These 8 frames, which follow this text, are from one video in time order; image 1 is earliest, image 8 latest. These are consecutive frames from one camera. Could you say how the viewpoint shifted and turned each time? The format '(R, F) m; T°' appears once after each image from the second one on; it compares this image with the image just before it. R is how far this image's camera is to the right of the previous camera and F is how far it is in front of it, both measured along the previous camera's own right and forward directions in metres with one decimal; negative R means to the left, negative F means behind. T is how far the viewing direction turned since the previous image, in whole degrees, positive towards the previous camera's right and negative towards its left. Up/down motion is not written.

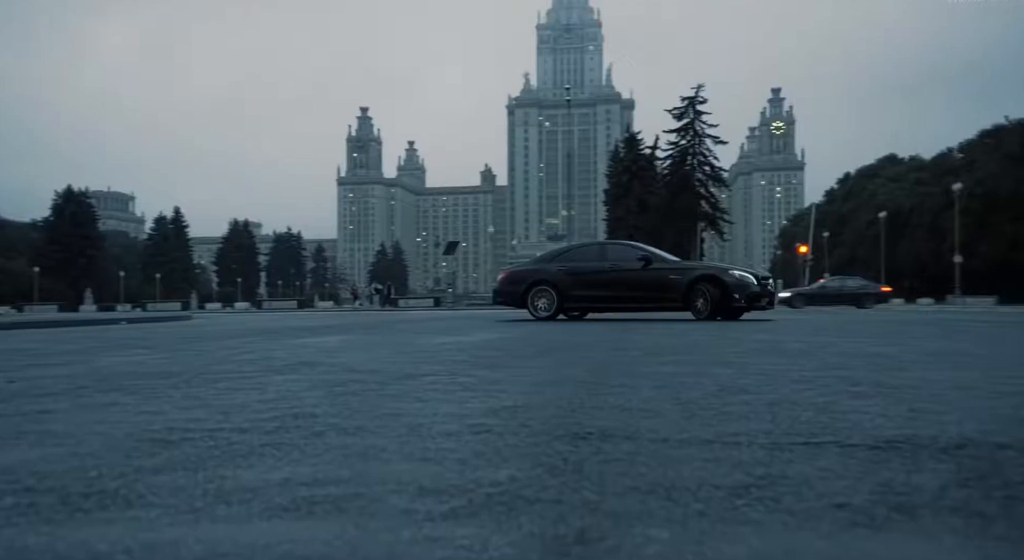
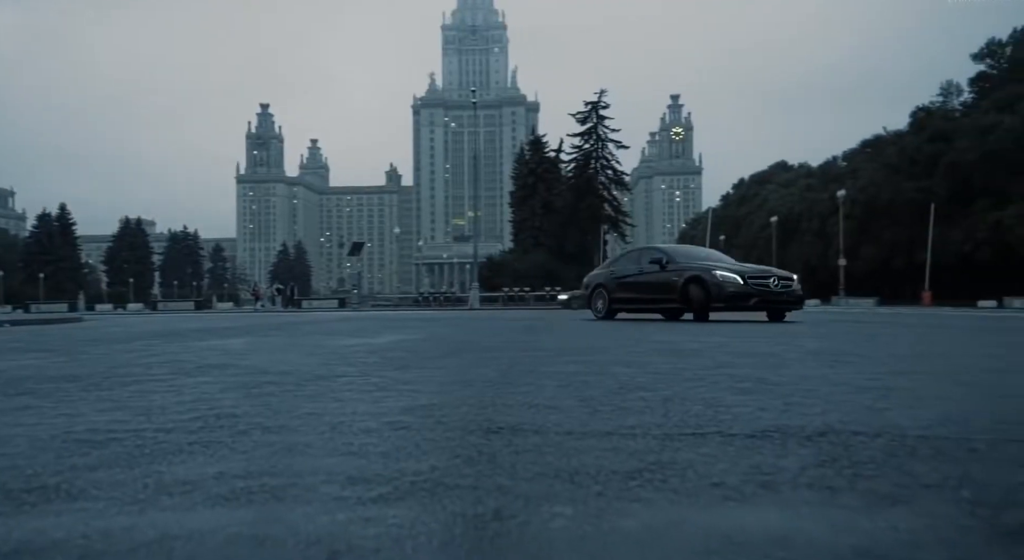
(-0.1, -0.4) m; +6°
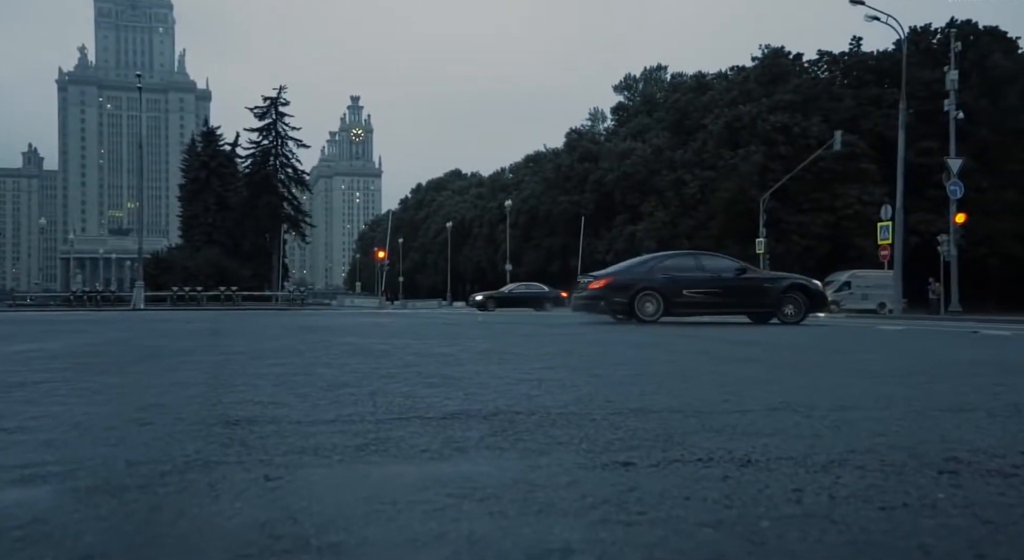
(-0.5, -1.2) m; +21°
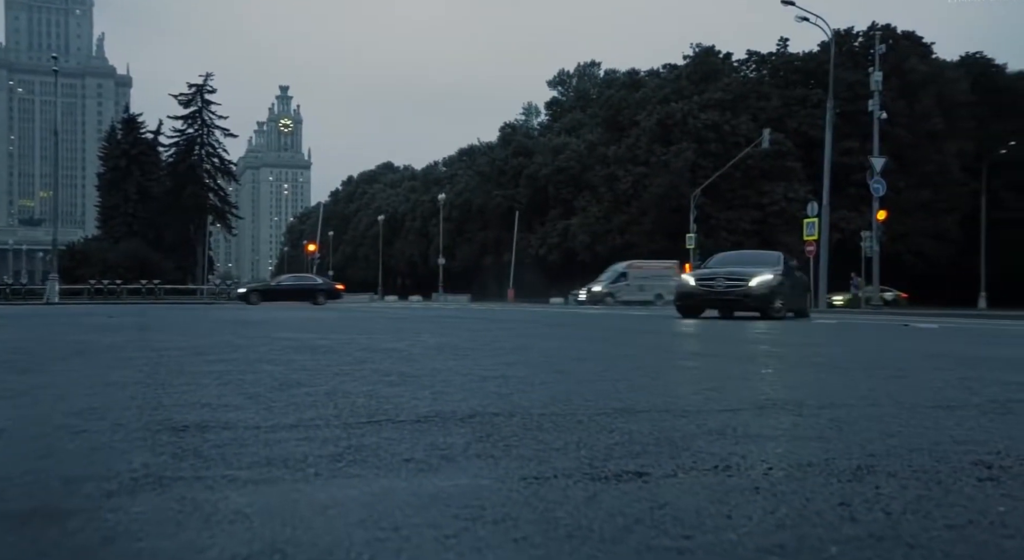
(-0.3, +0.5) m; +5°
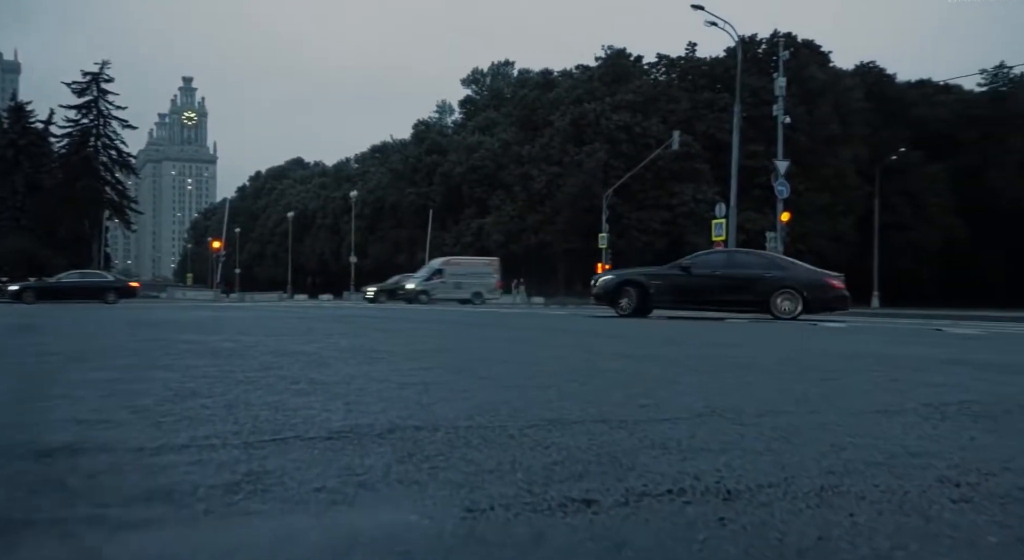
(-0.1, +0.5) m; +6°
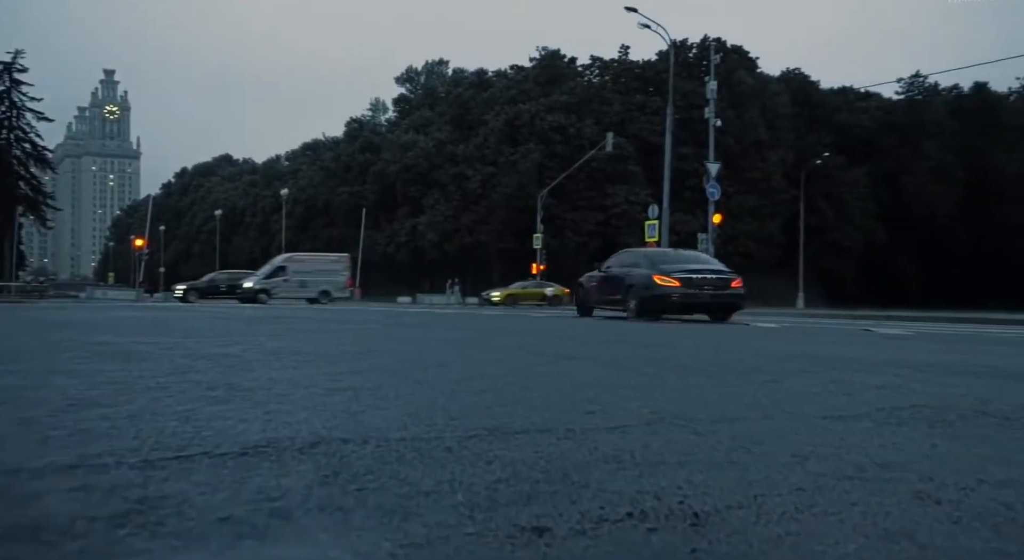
(0.0, +0.5) m; +4°
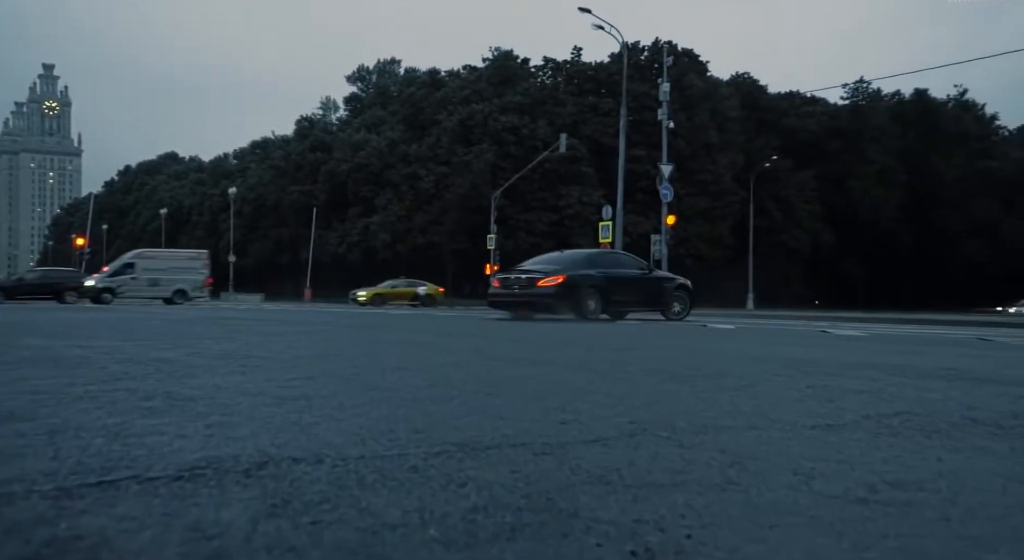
(-0.1, +0.5) m; +3°
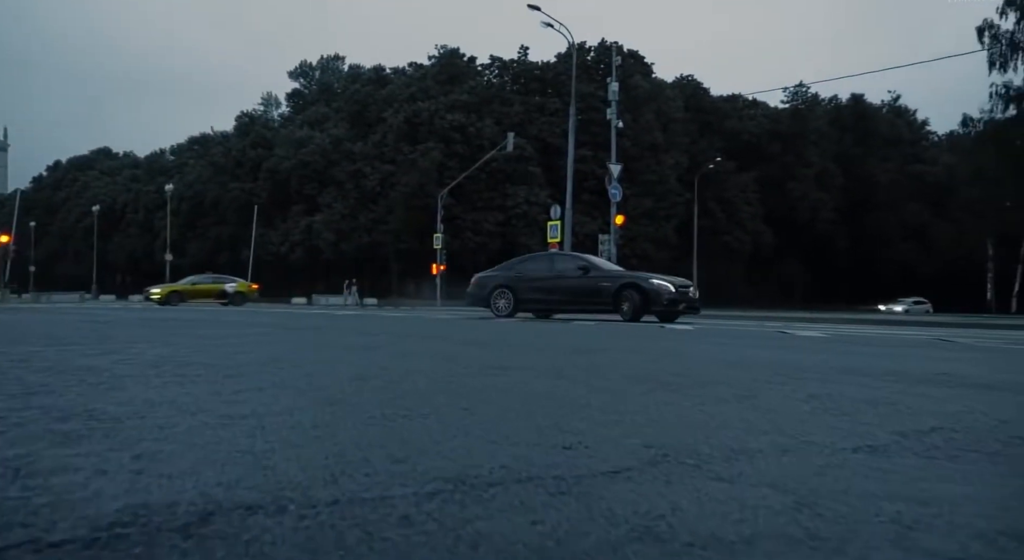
(-0.3, +0.9) m; +4°
